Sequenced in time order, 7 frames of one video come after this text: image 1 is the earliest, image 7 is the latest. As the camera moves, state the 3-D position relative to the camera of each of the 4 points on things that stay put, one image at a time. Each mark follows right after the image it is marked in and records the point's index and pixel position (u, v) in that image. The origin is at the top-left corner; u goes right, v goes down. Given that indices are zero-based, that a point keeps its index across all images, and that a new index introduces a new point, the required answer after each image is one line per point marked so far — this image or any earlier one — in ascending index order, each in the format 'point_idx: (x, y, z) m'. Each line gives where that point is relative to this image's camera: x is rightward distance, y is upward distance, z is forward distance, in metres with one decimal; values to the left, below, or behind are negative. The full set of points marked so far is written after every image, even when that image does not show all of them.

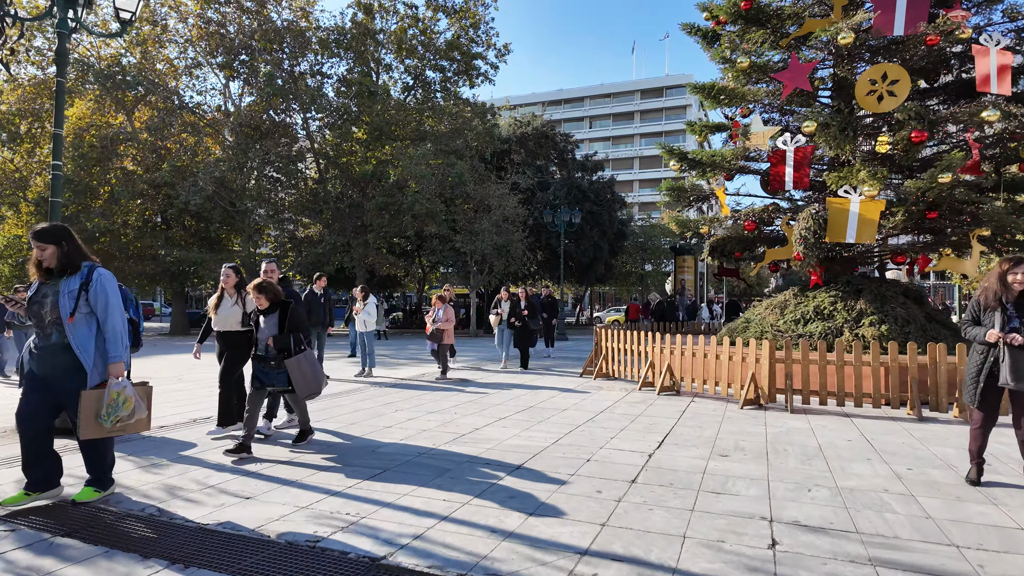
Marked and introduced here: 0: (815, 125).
0: (+4.9, +2.6, +9.5) m
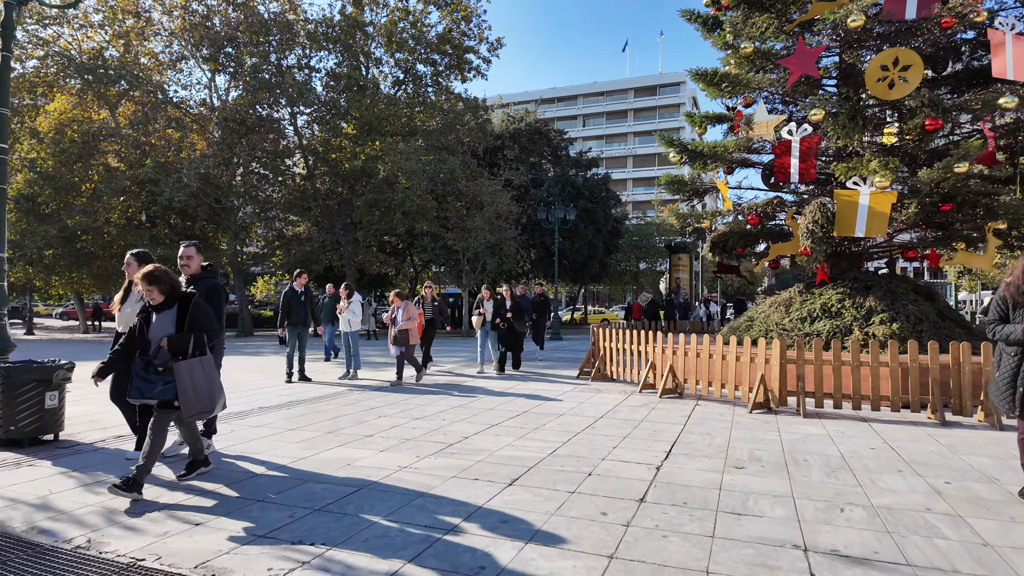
0: (+4.8, +2.7, +9.0) m
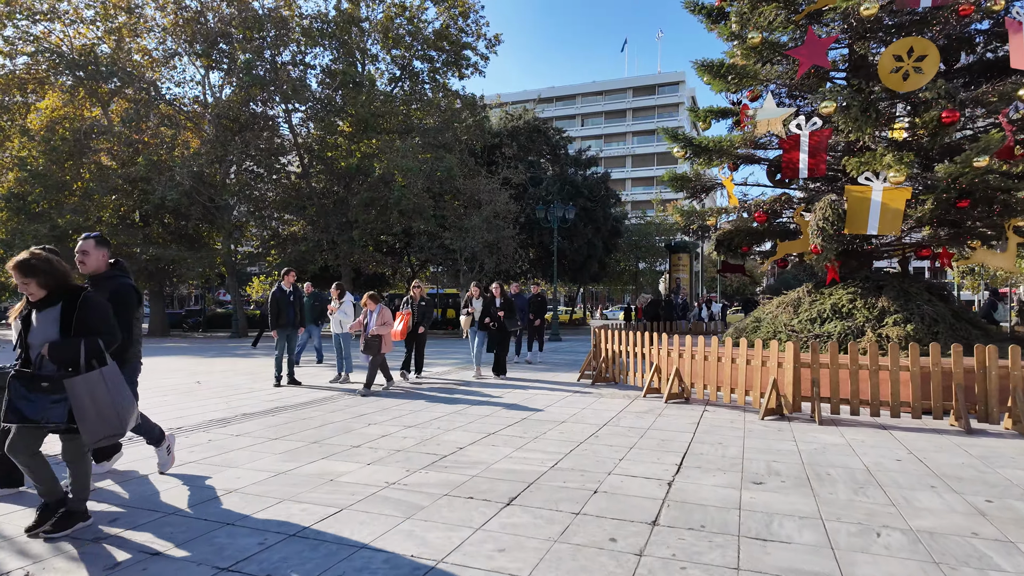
0: (+4.8, +2.7, +8.7) m
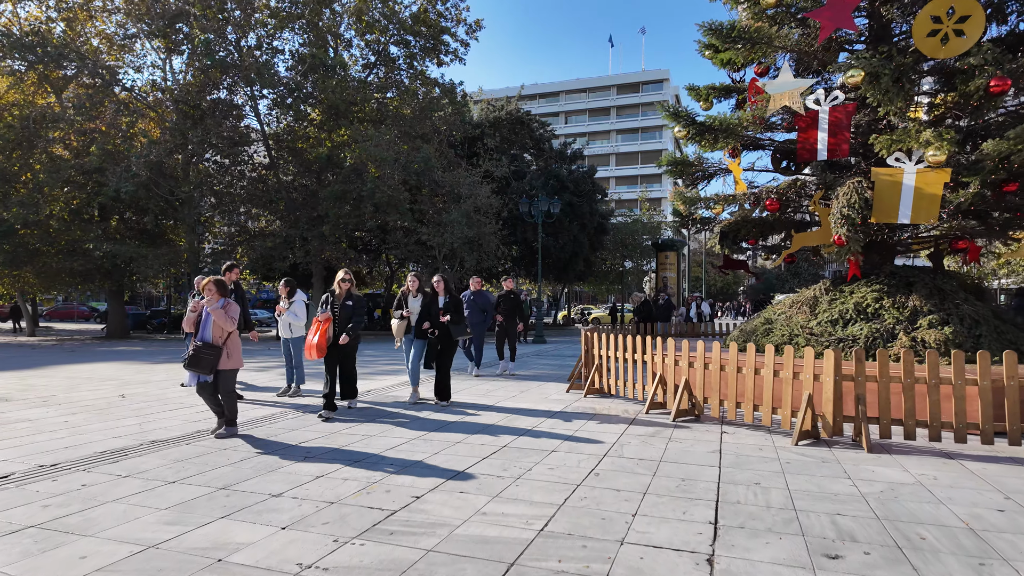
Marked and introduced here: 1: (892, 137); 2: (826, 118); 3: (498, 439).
0: (+4.5, +2.7, +7.5) m
1: (+5.1, +2.0, +7.8) m
2: (+4.5, +2.4, +8.4) m
3: (-0.1, -1.4, +5.5) m
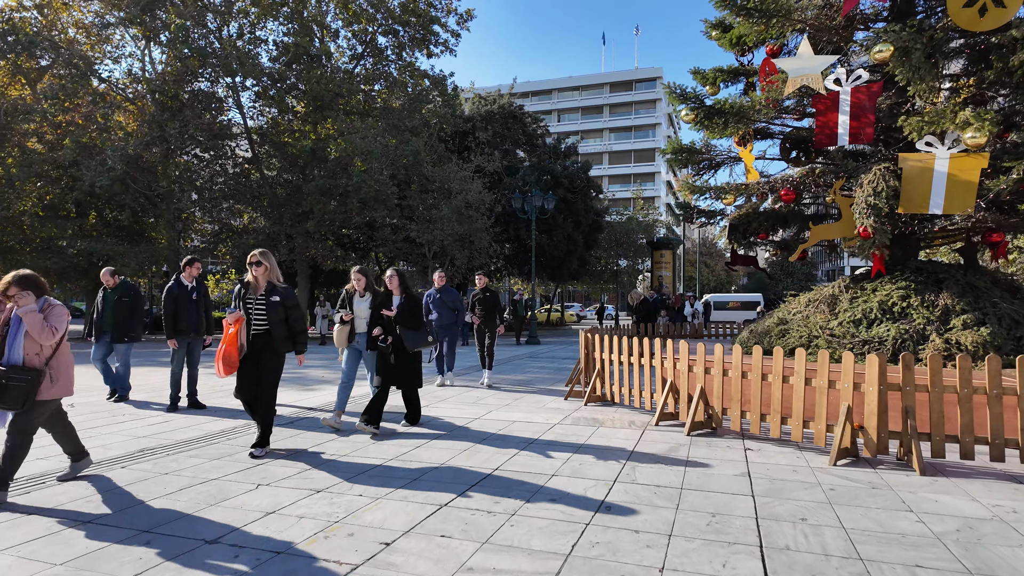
0: (+4.4, +2.8, +6.8) m
1: (+5.0, +2.0, +7.1) m
2: (+4.4, +2.5, +7.7) m
3: (-0.2, -1.4, +4.7) m
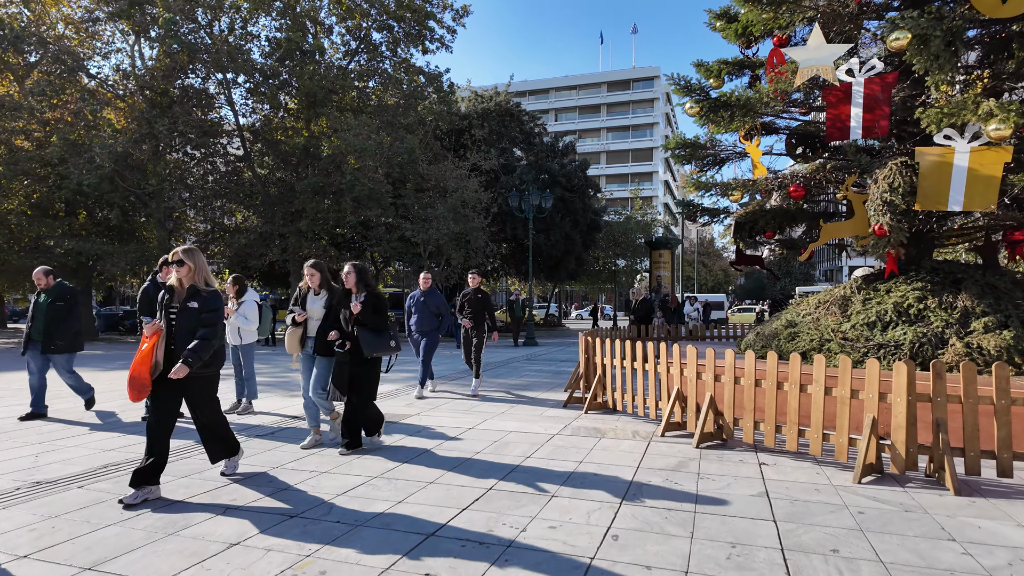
0: (+4.4, +2.7, +6.4) m
1: (+4.9, +2.0, +6.8) m
2: (+4.3, +2.4, +7.3) m
3: (-0.2, -1.4, +4.3) m
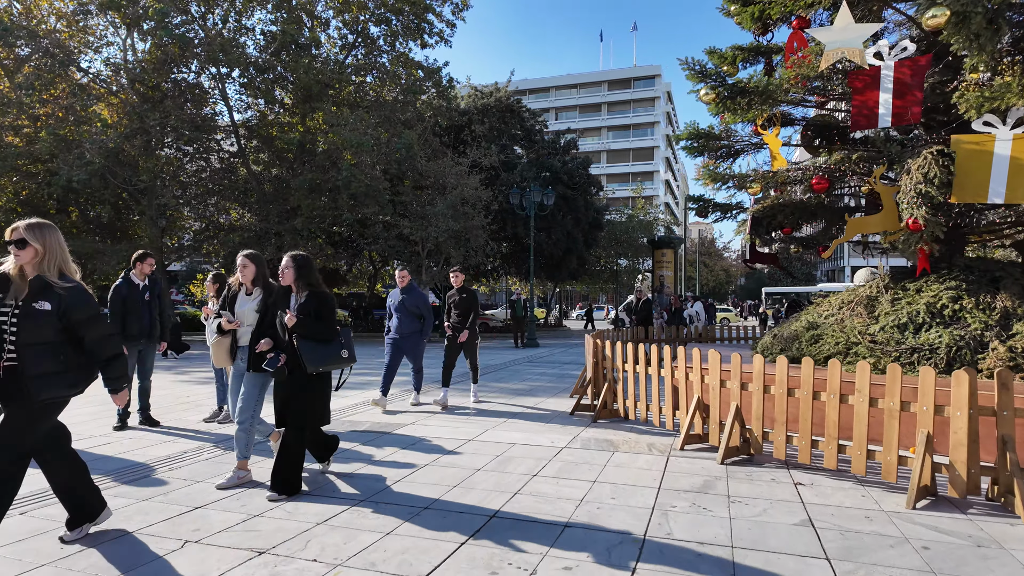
0: (+4.4, +2.8, +5.9) m
1: (+5.0, +2.0, +6.2) m
2: (+4.4, +2.5, +6.8) m
3: (-0.2, -1.4, +3.8) m
